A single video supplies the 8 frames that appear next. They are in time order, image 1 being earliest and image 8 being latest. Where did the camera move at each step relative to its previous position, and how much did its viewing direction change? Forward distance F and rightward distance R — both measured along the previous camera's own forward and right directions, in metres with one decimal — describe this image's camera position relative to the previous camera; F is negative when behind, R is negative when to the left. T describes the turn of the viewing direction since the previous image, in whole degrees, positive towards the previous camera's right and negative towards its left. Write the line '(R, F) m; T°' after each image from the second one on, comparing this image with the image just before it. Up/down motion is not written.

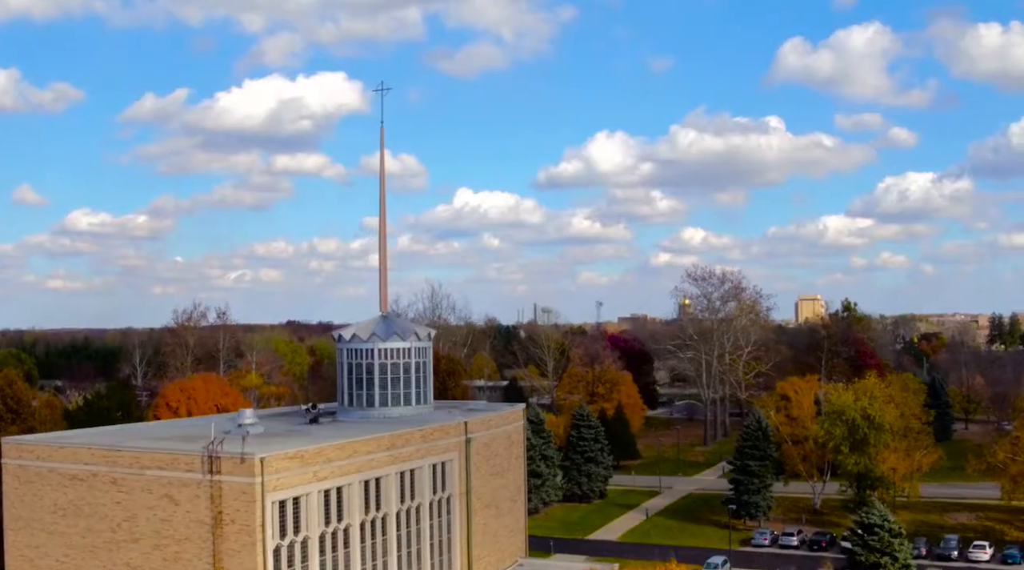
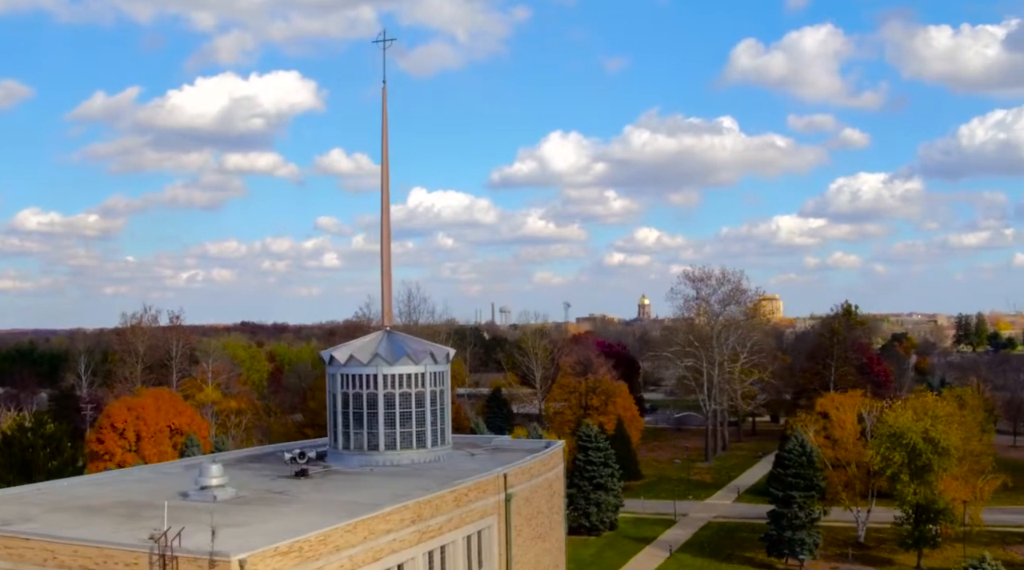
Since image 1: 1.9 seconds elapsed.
(-1.0, +3.9) m; +2°
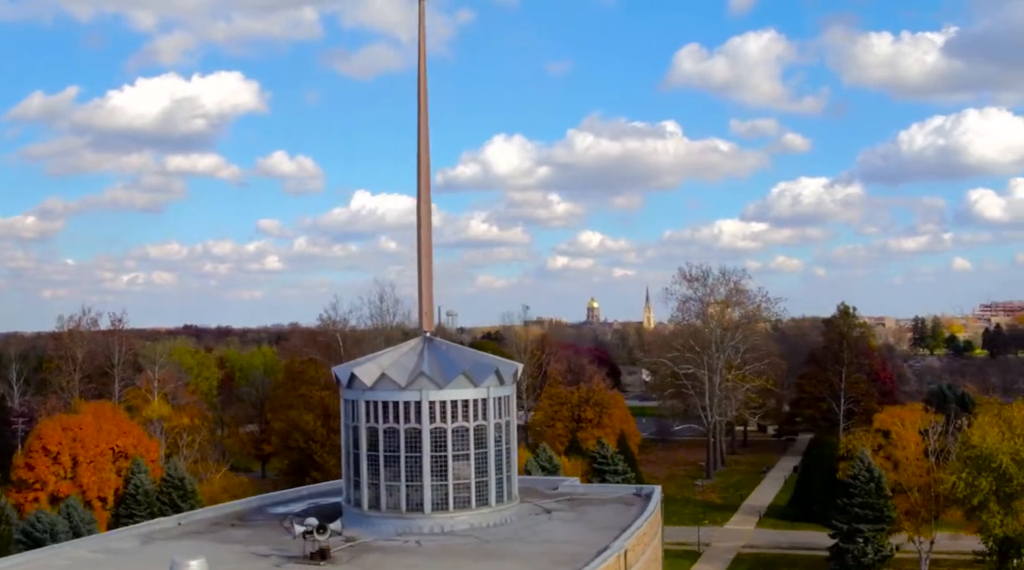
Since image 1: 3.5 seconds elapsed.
(-1.2, +3.9) m; +3°
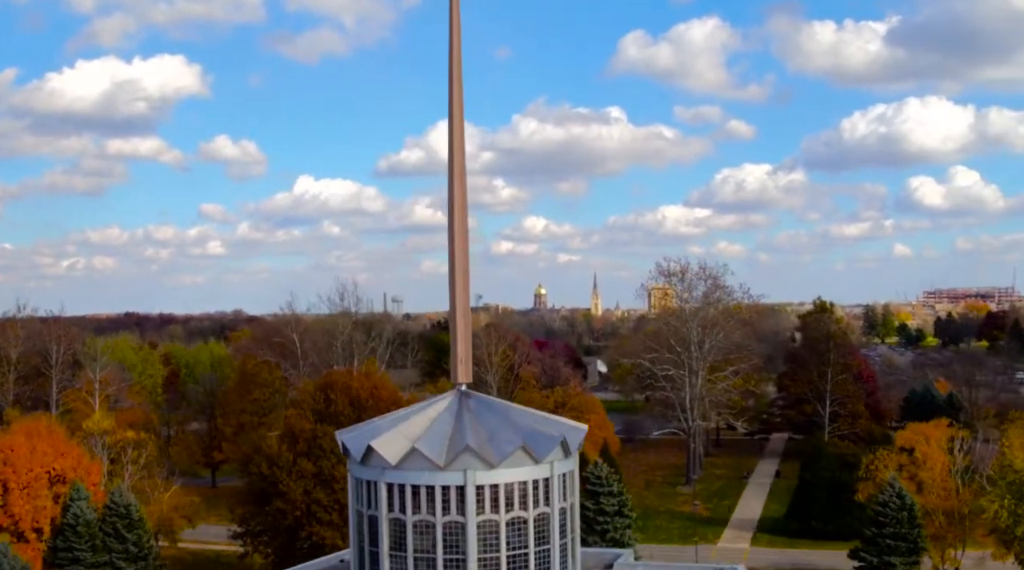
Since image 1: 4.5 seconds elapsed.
(-0.7, +2.3) m; +3°
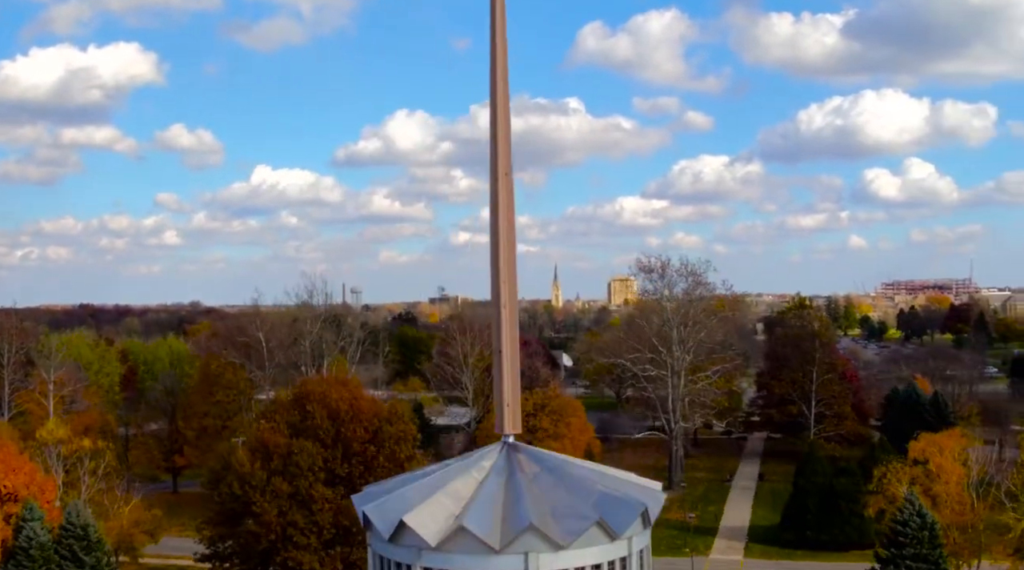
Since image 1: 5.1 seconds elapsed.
(-0.5, +1.4) m; +2°
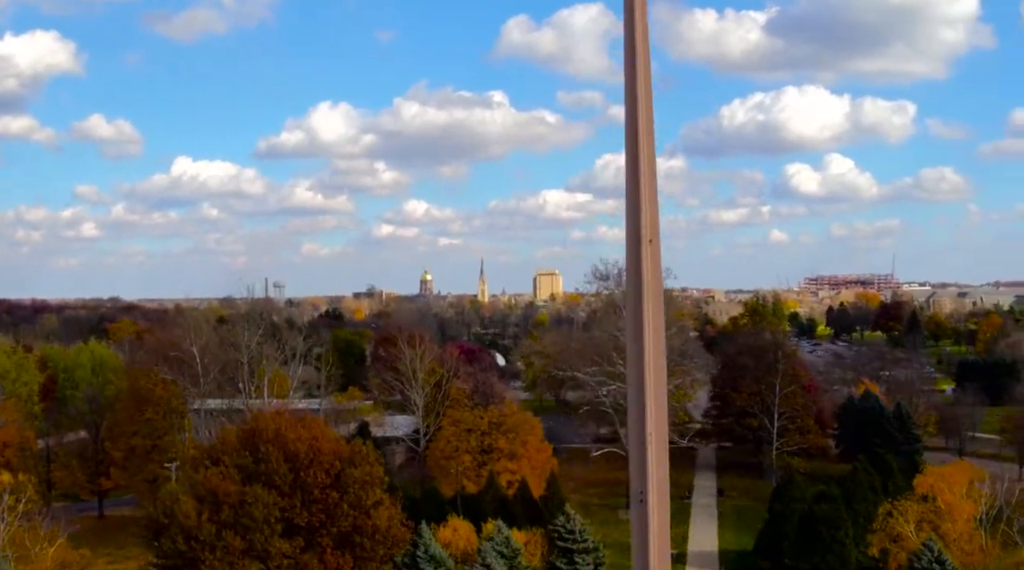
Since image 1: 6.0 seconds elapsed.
(-0.7, +1.8) m; +4°
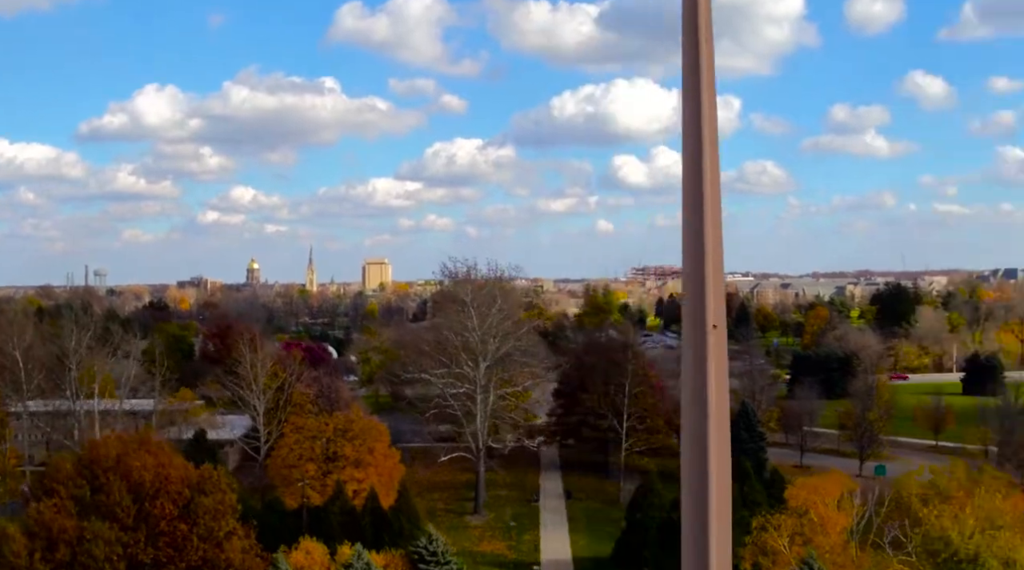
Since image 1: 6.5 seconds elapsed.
(-0.4, +1.1) m; +8°
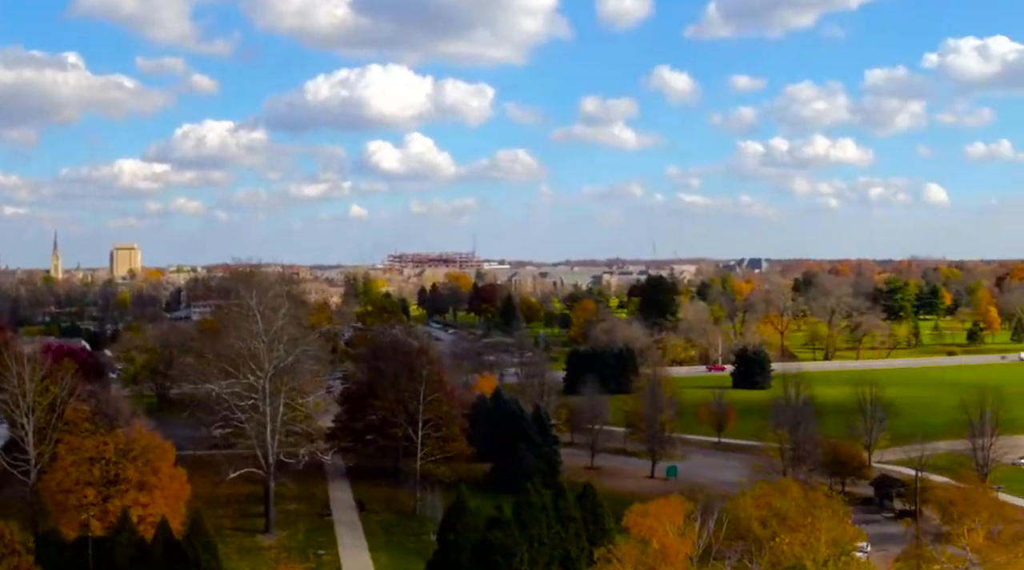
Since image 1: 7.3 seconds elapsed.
(-0.9, +1.2) m; +11°
